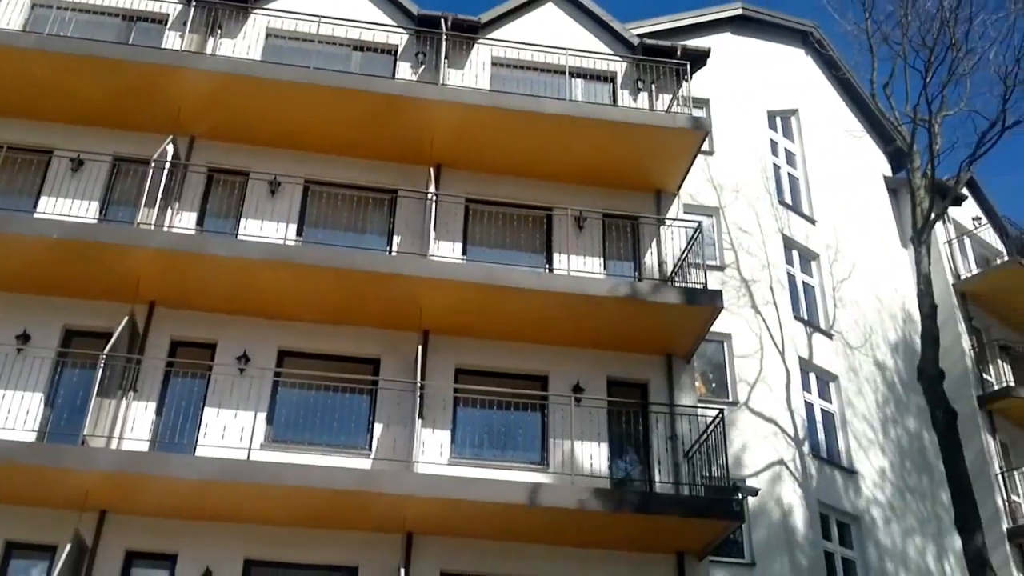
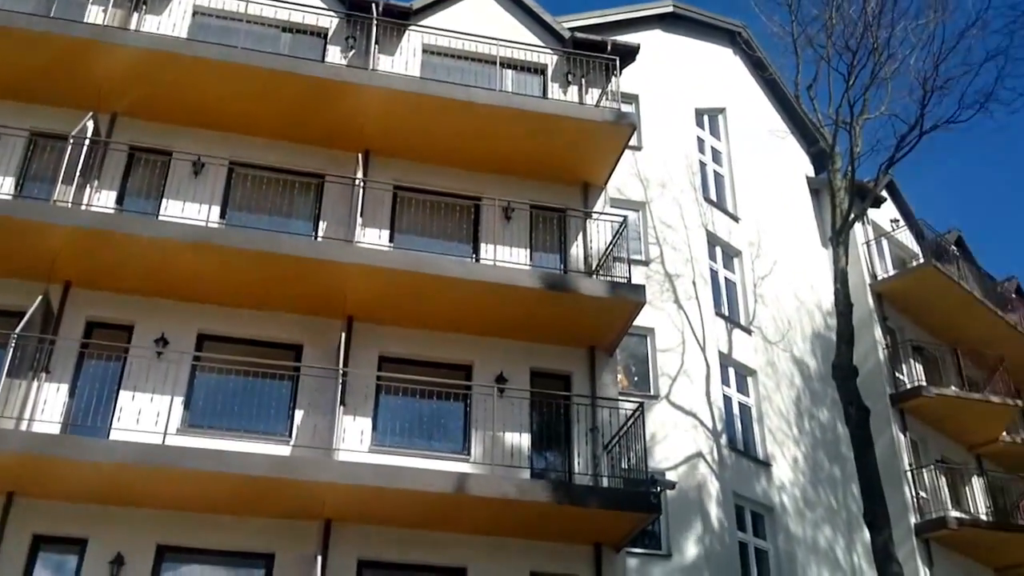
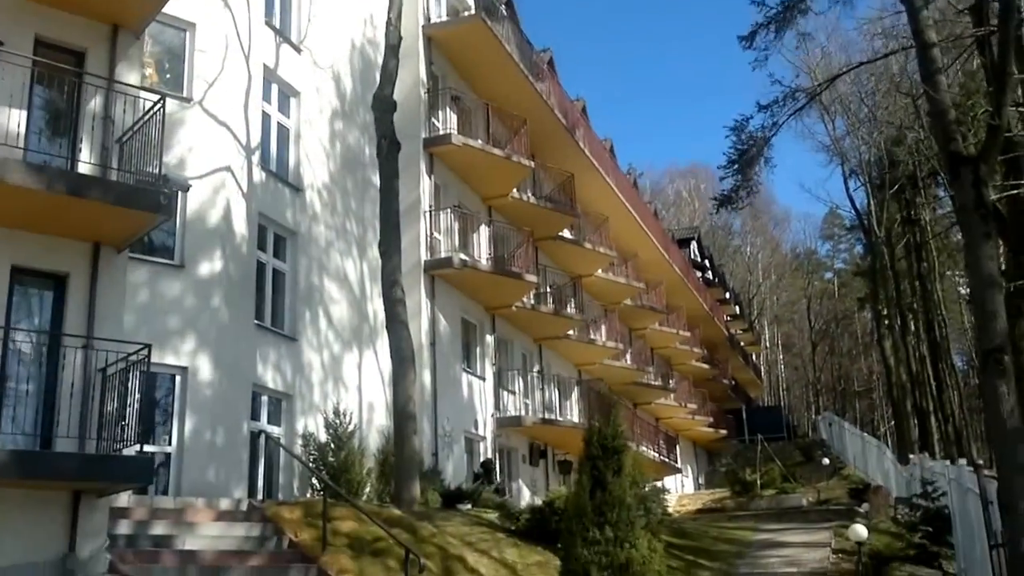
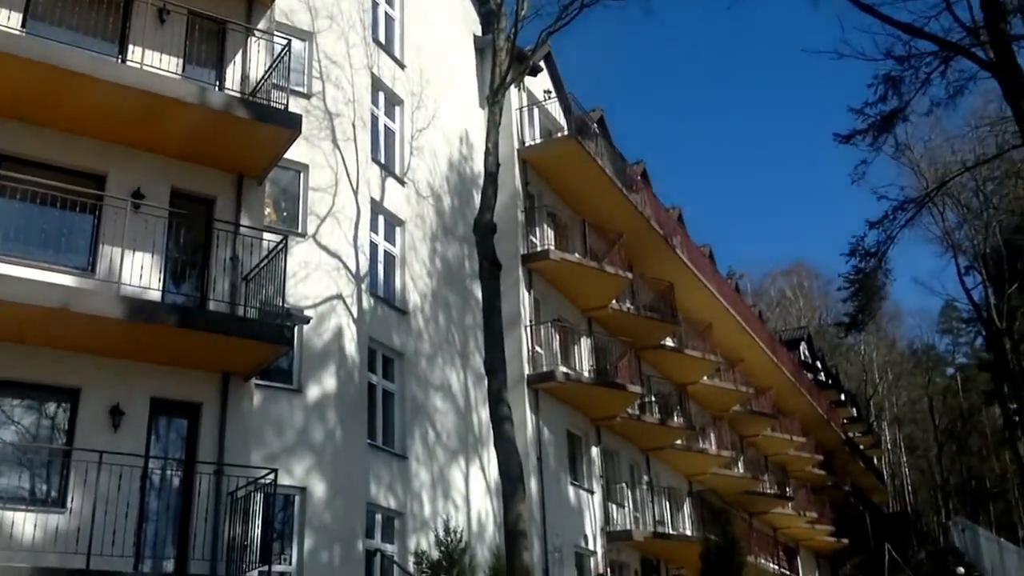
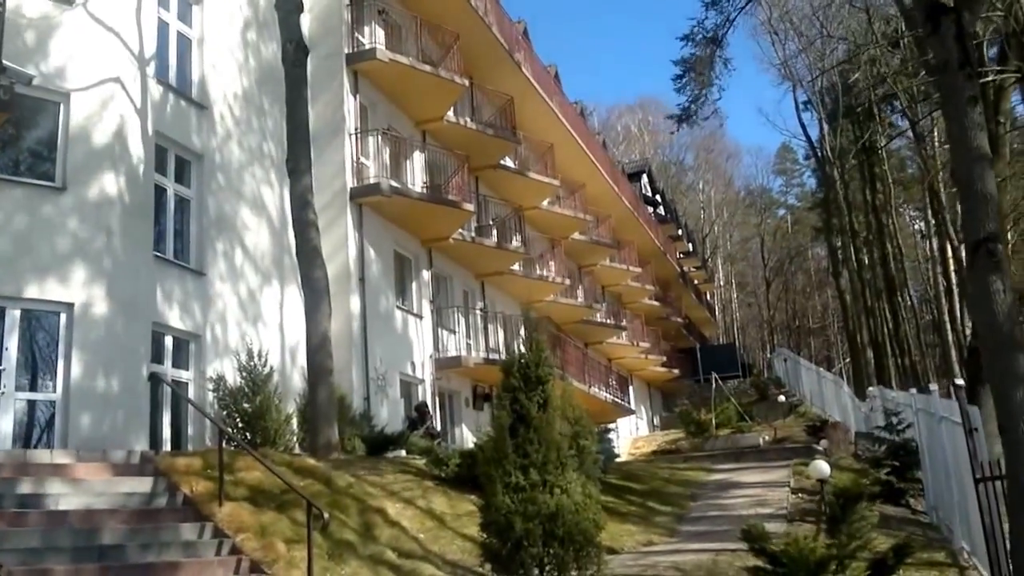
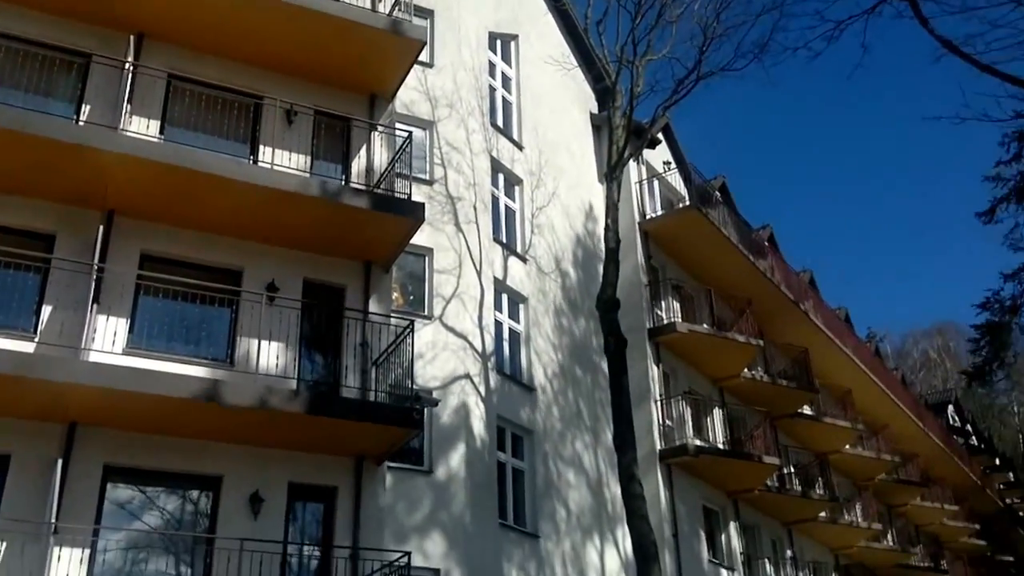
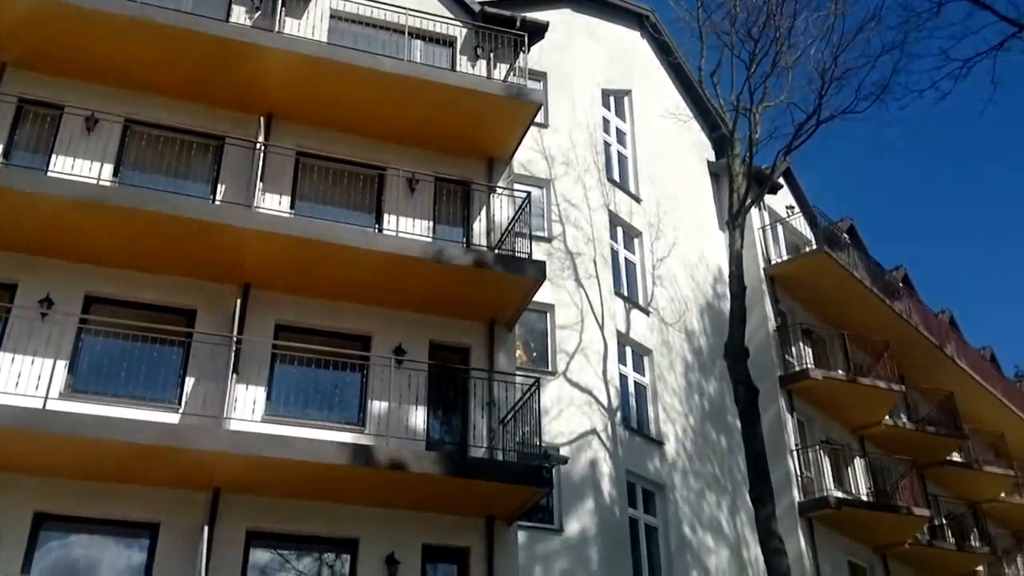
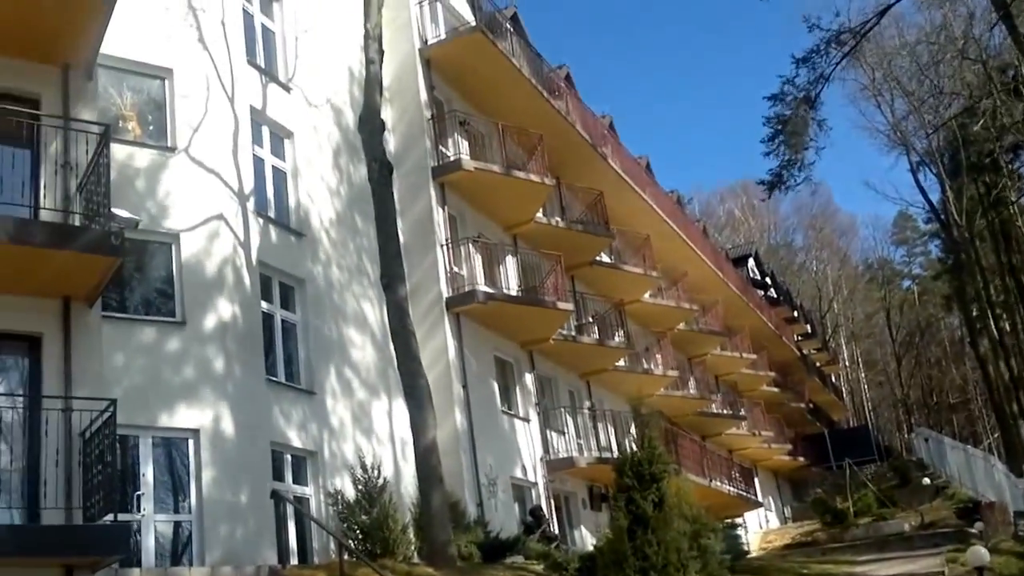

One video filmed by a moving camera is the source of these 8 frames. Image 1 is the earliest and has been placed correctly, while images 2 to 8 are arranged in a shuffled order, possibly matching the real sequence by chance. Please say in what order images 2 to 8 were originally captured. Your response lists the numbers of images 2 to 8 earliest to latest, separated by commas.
2, 7, 6, 4, 3, 5, 8
